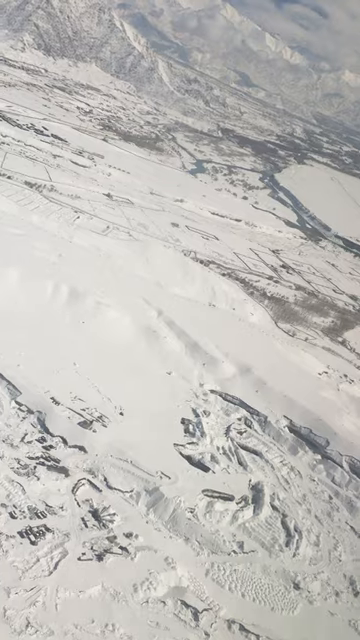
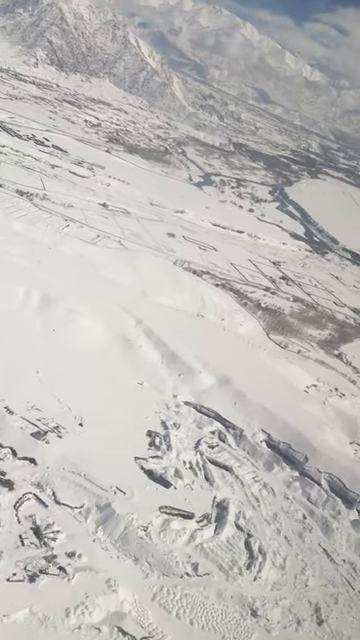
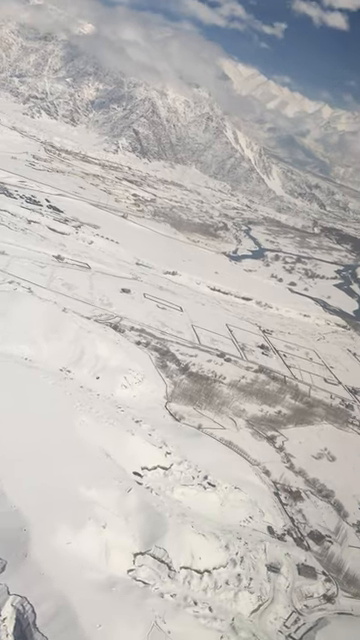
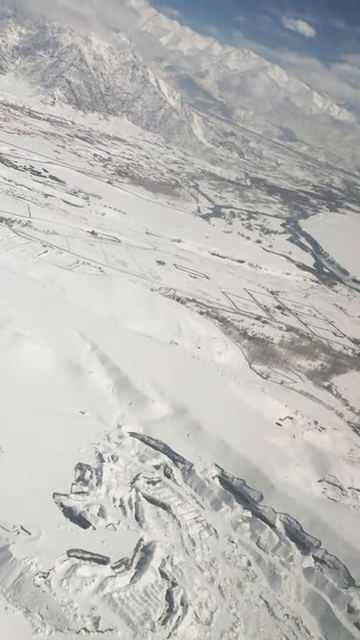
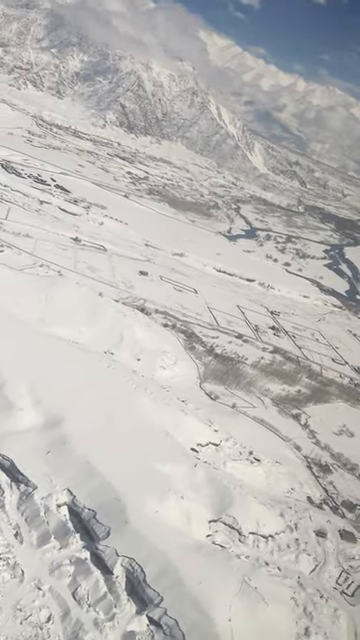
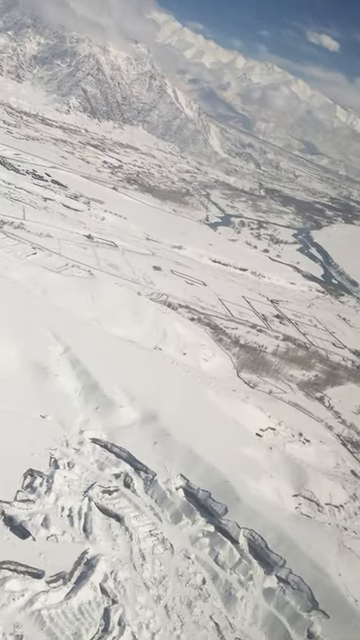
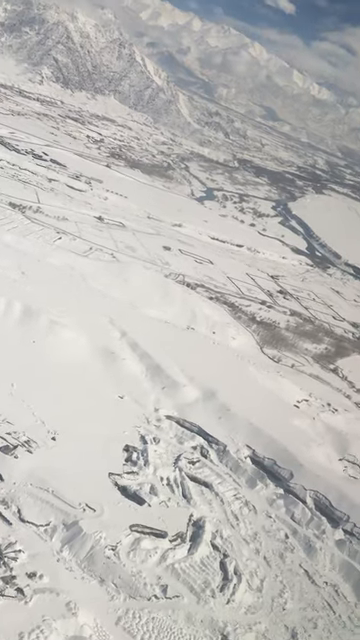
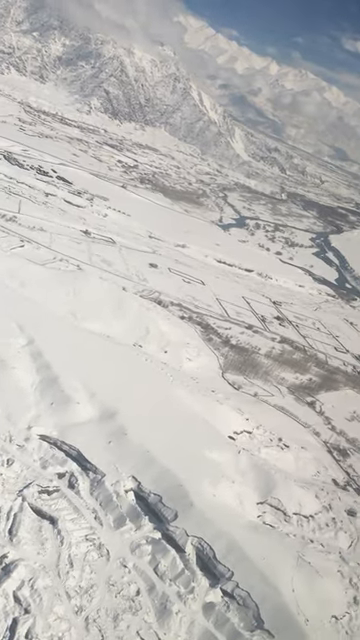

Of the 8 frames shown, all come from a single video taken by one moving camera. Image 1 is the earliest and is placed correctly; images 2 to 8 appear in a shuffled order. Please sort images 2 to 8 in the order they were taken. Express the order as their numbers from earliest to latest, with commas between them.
2, 7, 4, 6, 8, 5, 3
